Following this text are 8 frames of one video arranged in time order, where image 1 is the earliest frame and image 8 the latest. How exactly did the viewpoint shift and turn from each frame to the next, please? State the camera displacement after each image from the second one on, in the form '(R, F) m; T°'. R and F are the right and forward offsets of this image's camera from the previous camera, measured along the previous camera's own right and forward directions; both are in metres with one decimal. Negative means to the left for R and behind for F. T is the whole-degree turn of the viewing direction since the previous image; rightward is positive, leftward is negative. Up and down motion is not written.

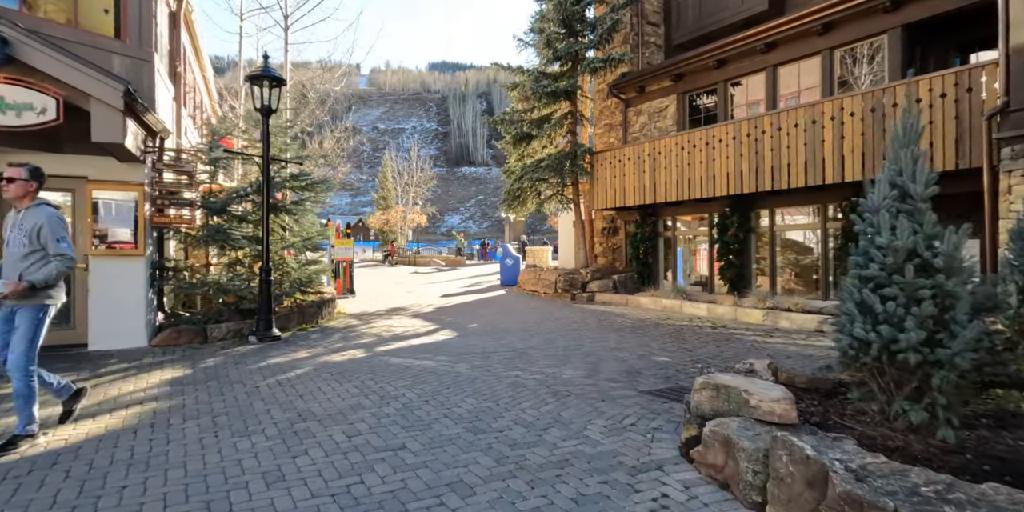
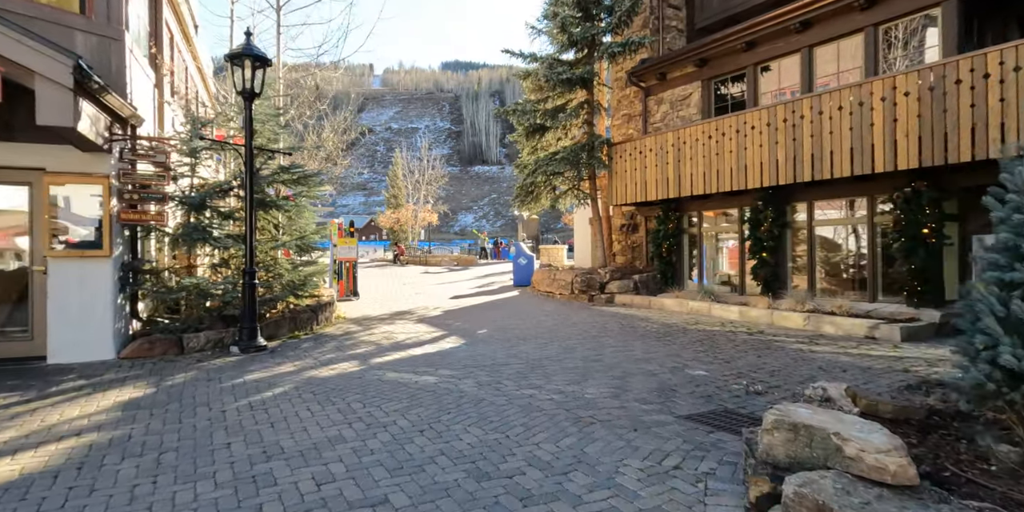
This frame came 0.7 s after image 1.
(0.0, +0.9) m; -1°
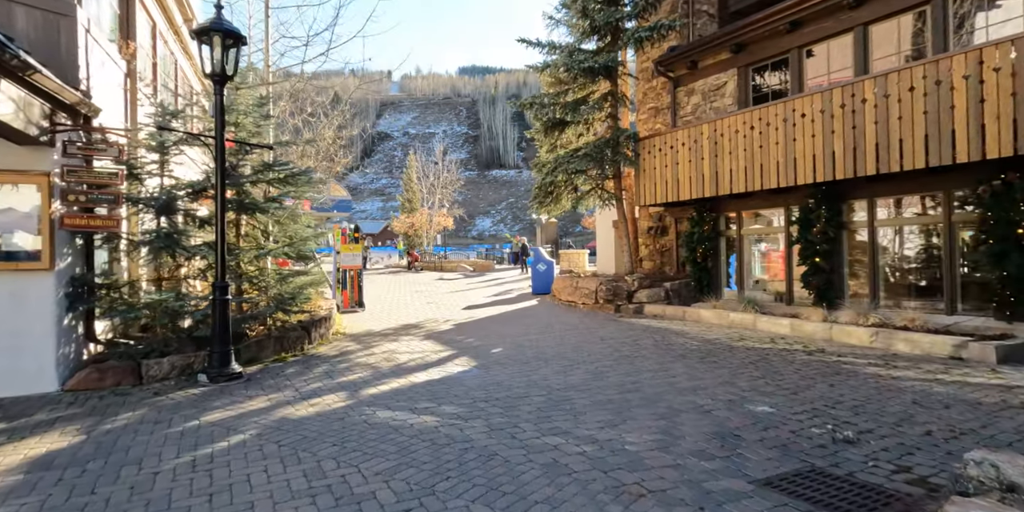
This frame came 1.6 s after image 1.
(0.0, +1.2) m; -2°
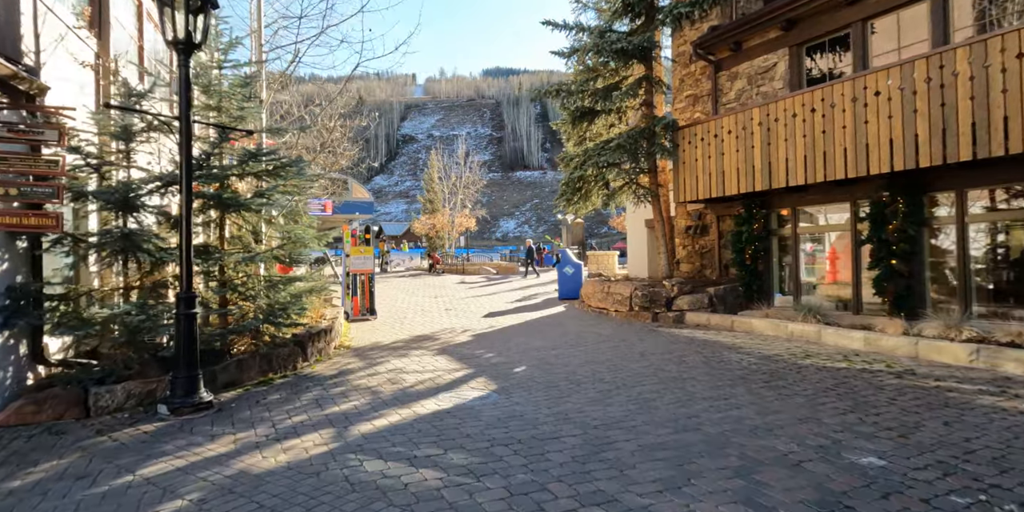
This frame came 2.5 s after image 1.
(0.0, +1.2) m; -2°
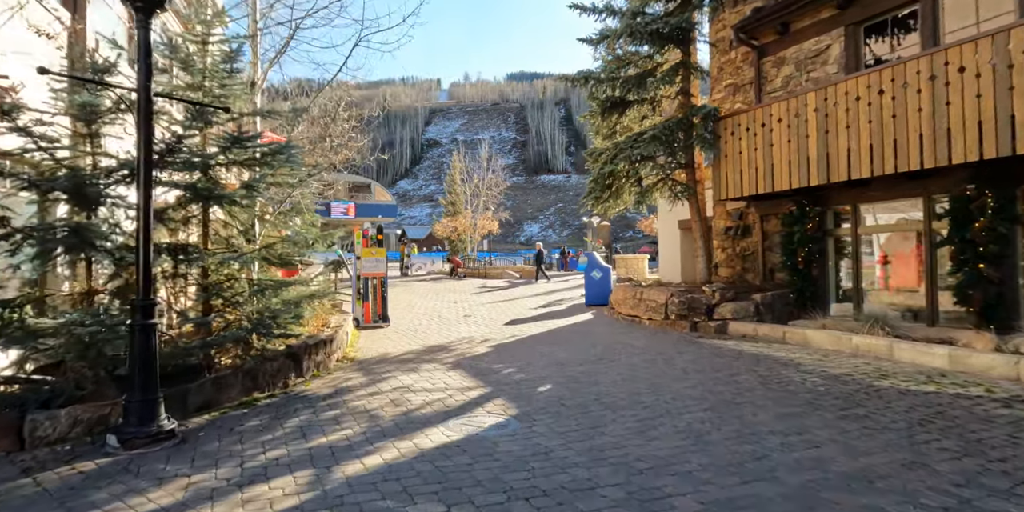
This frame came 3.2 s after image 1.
(0.0, +1.0) m; -2°
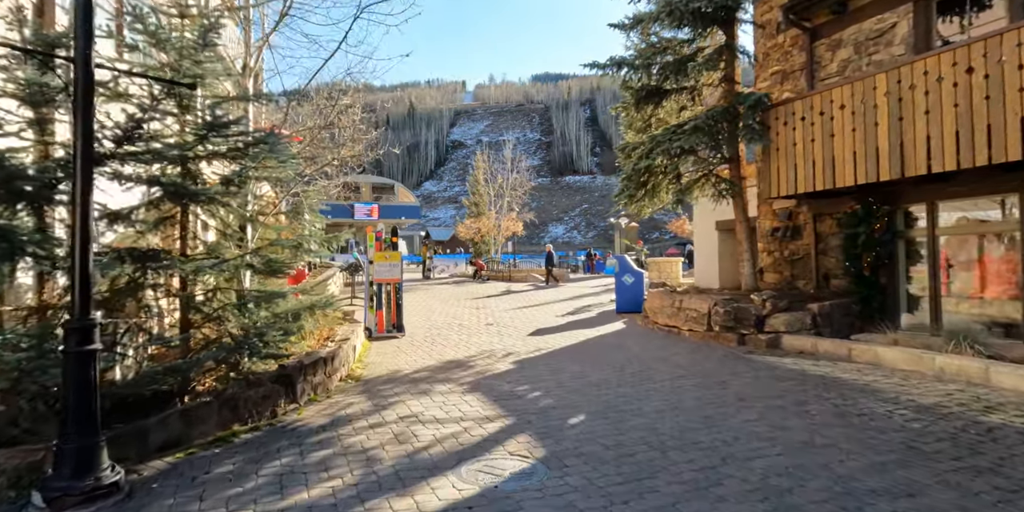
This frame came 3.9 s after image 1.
(0.0, +1.0) m; -3°
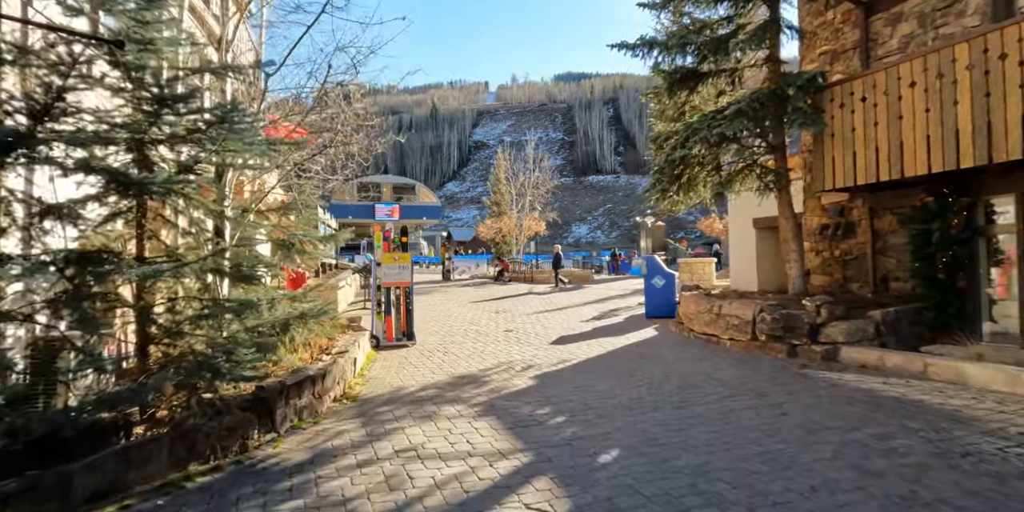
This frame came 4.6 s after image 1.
(0.0, +0.9) m; -2°
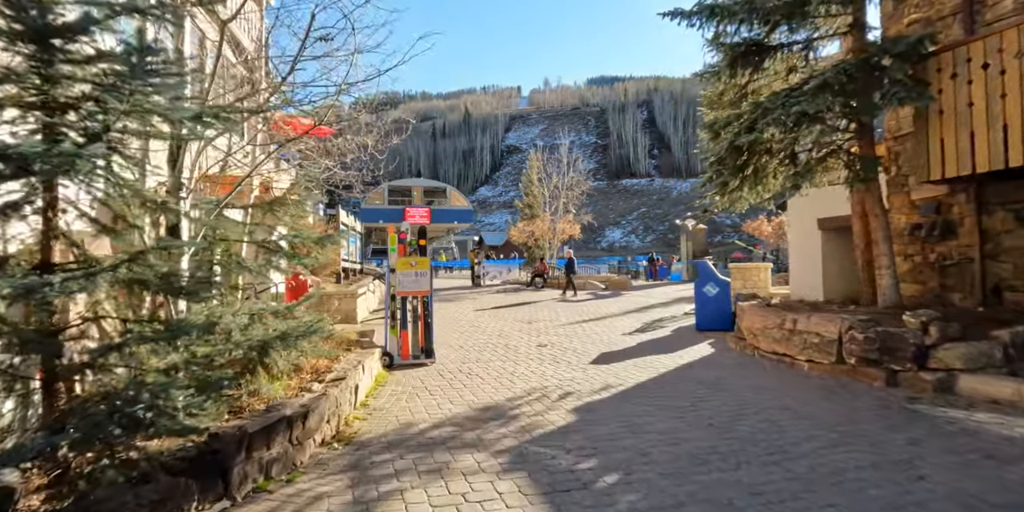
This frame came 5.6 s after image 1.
(0.0, +1.3) m; -3°
